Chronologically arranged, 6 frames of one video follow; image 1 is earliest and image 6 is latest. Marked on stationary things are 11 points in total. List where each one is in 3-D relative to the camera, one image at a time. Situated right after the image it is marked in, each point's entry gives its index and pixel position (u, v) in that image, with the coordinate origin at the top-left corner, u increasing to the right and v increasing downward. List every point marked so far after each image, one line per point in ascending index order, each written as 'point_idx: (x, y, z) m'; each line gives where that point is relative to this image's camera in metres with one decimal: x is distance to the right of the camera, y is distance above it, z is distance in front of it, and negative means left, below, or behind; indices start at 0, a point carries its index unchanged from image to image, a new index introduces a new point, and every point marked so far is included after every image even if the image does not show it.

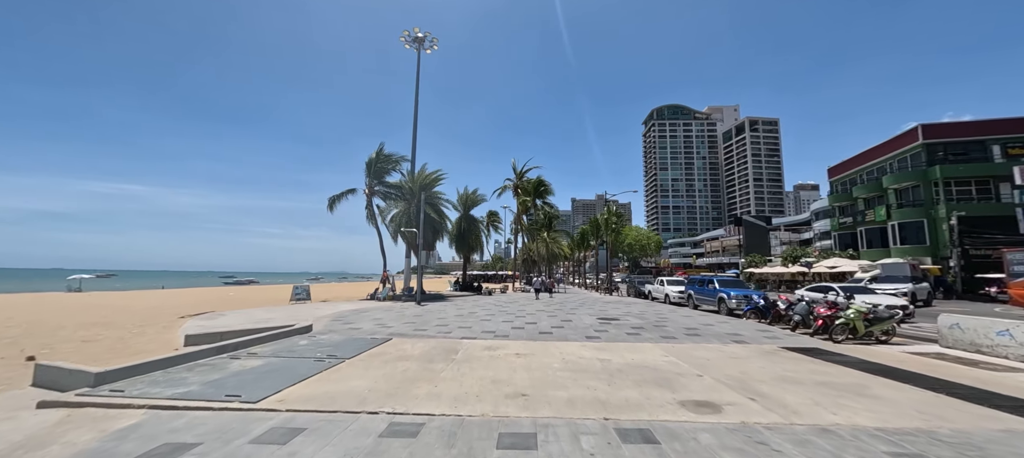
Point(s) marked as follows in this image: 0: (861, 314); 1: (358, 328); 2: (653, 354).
0: (+11.0, -2.7, +10.8) m
1: (-6.1, -3.9, +13.8) m
2: (+3.8, -3.3, +9.2) m
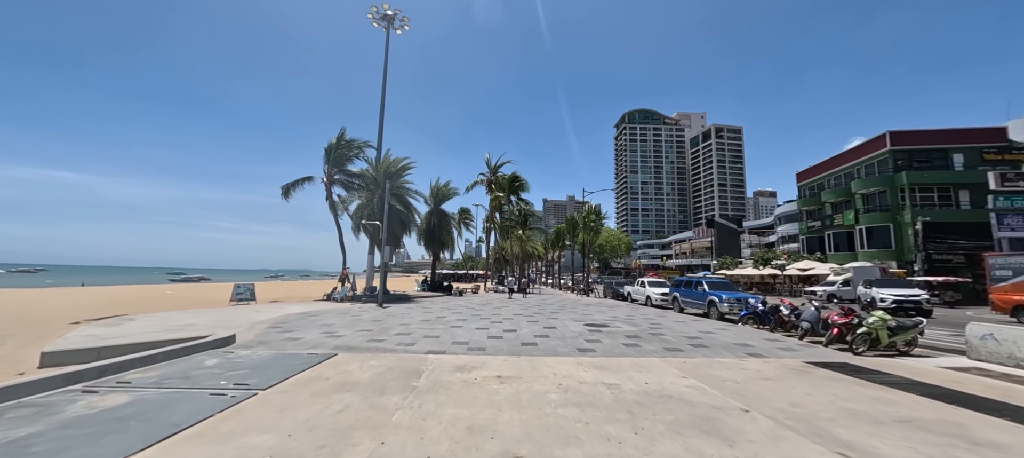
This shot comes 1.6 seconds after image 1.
0: (+10.4, -2.6, +9.6) m
1: (-6.9, -3.5, +11.2) m
2: (+3.4, -3.1, +7.4) m
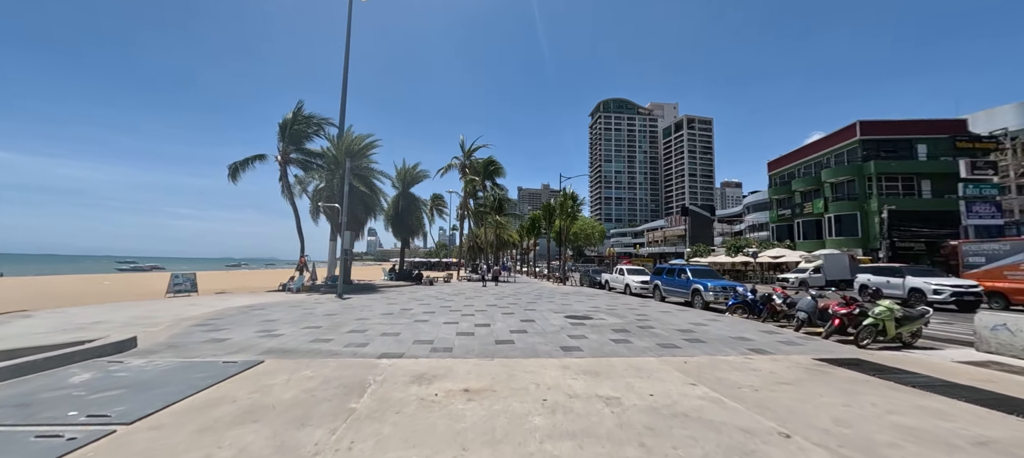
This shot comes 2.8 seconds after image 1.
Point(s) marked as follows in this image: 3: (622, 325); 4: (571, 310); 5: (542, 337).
0: (+9.7, -2.2, +8.8) m
1: (-7.6, -2.9, +9.2) m
2: (+2.9, -2.7, +6.2) m
3: (+3.5, -3.0, +11.0) m
4: (+2.4, -3.3, +13.9) m
5: (+0.8, -2.9, +9.3) m
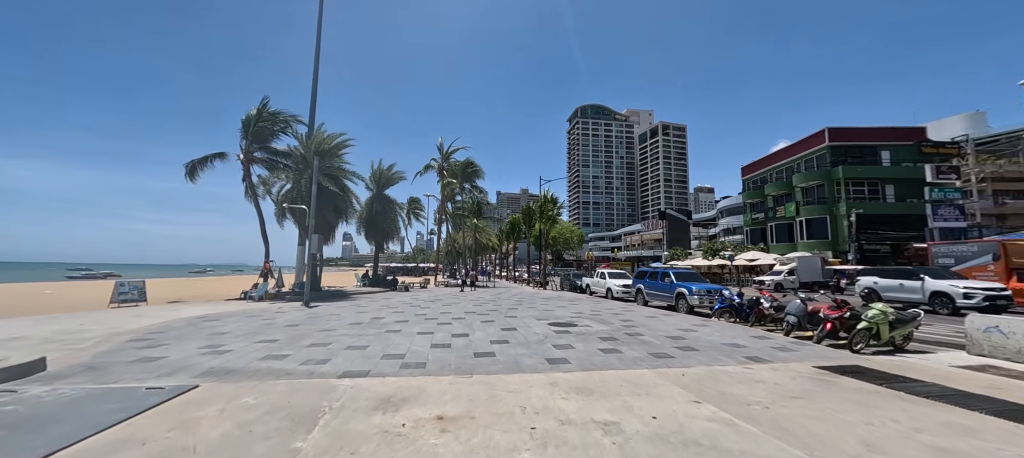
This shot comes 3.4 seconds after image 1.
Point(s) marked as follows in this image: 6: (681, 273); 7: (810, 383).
0: (+9.3, -2.2, +8.6) m
1: (-8.0, -2.9, +7.9) m
2: (+2.6, -2.7, +5.5) m
3: (+2.9, -3.1, +10.3) m
4: (+1.6, -3.3, +13.2) m
5: (+0.3, -2.9, +8.5) m
6: (+8.3, -2.2, +16.9) m
7: (+5.6, -2.9, +6.4) m
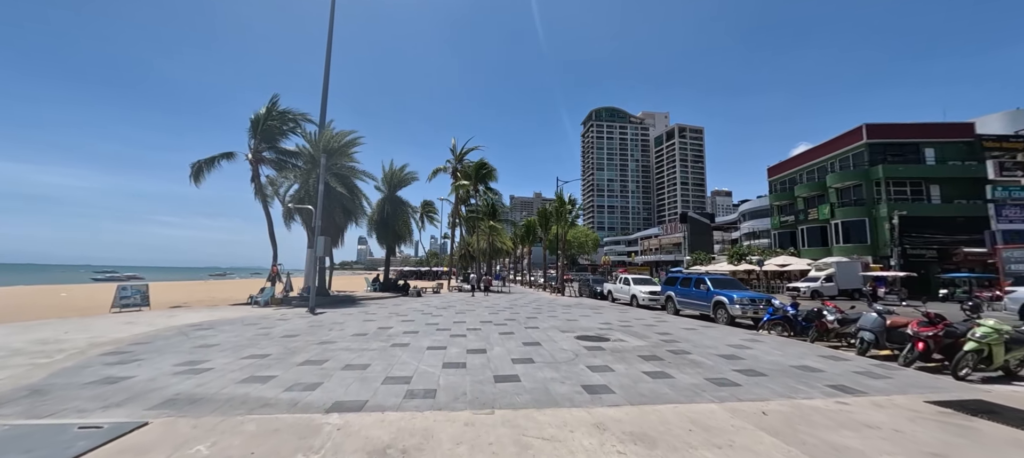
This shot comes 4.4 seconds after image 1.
0: (+9.8, -2.1, +6.9) m
1: (-7.5, -2.9, +6.8) m
2: (+3.0, -2.6, +4.1) m
3: (+3.5, -3.1, +8.8) m
4: (+2.3, -3.4, +11.7) m
5: (+0.9, -2.9, +7.1) m
6: (+9.1, -2.2, +15.2) m
7: (+6.1, -2.8, +4.9) m
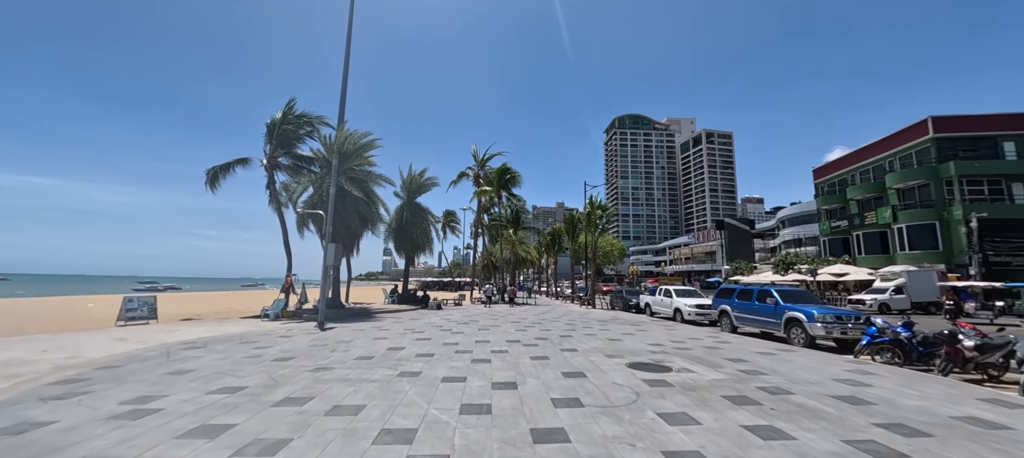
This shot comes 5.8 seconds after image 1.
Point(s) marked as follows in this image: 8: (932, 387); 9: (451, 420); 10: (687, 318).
0: (+10.4, -2.0, +4.4) m
1: (-6.9, -2.8, +5.2) m
2: (+3.5, -2.4, +2.0) m
3: (+4.3, -3.0, +6.7) m
4: (+3.2, -3.4, +9.6) m
5: (+1.5, -2.8, +5.1) m
6: (+10.2, -2.3, +12.7) m
7: (+6.6, -2.6, +2.6) m
8: (+8.2, -3.1, +6.7) m
9: (-0.9, -2.8, +5.2) m
10: (+8.9, -4.5, +17.5) m
